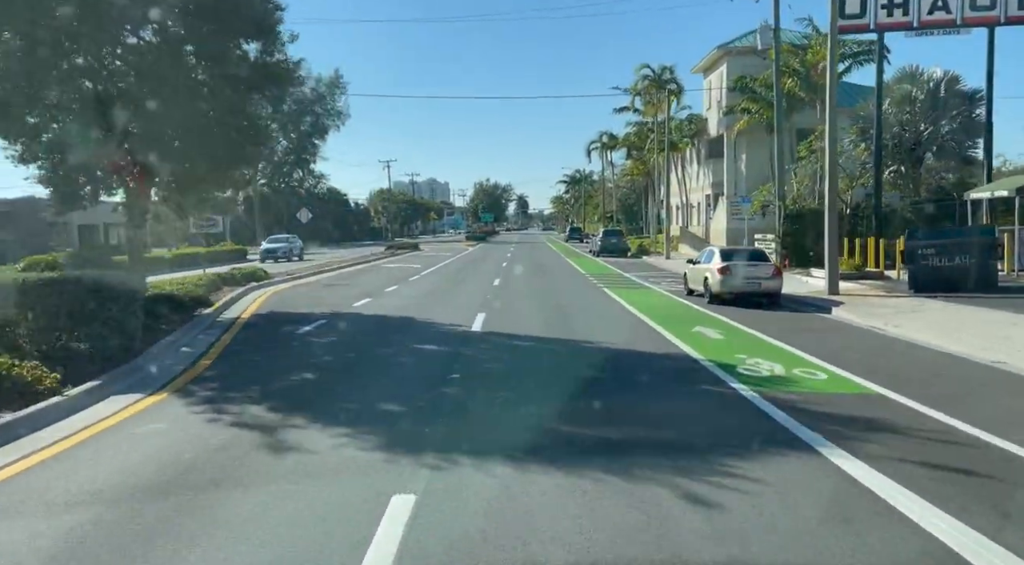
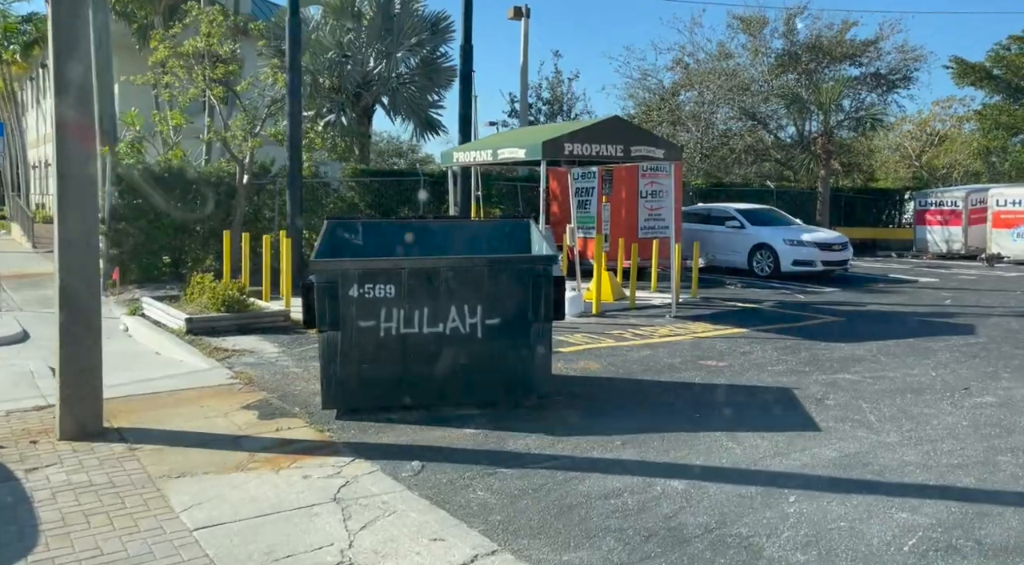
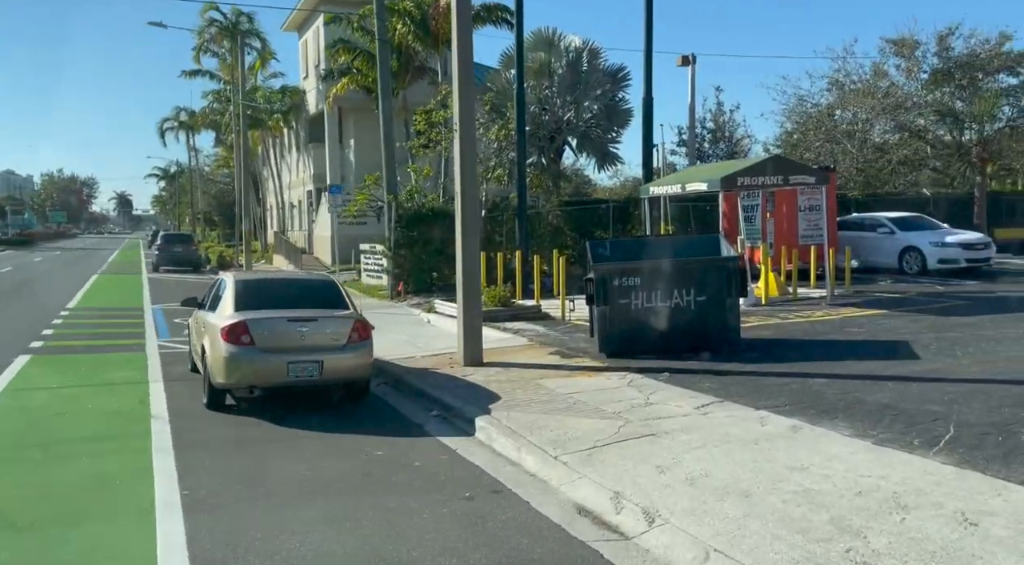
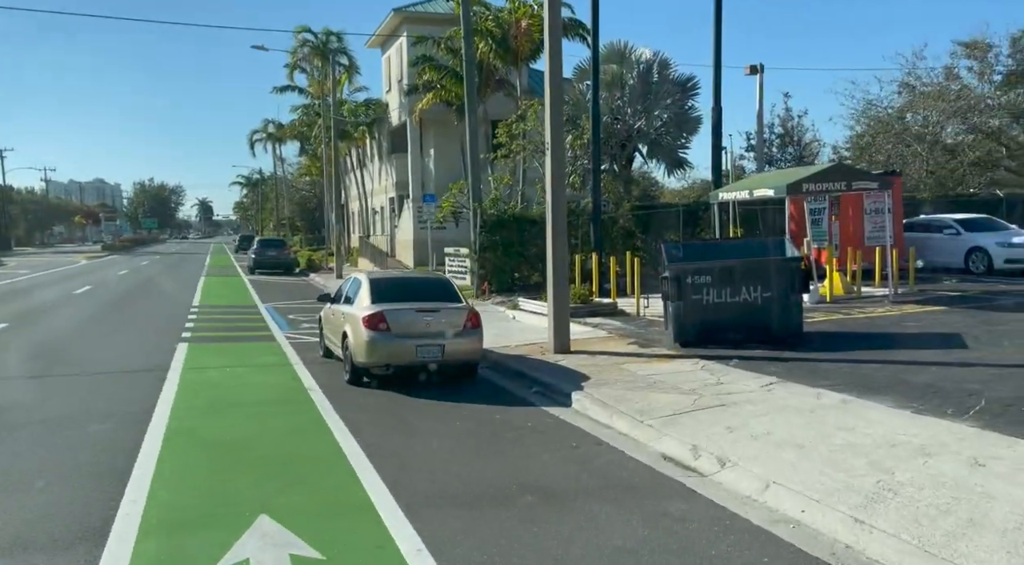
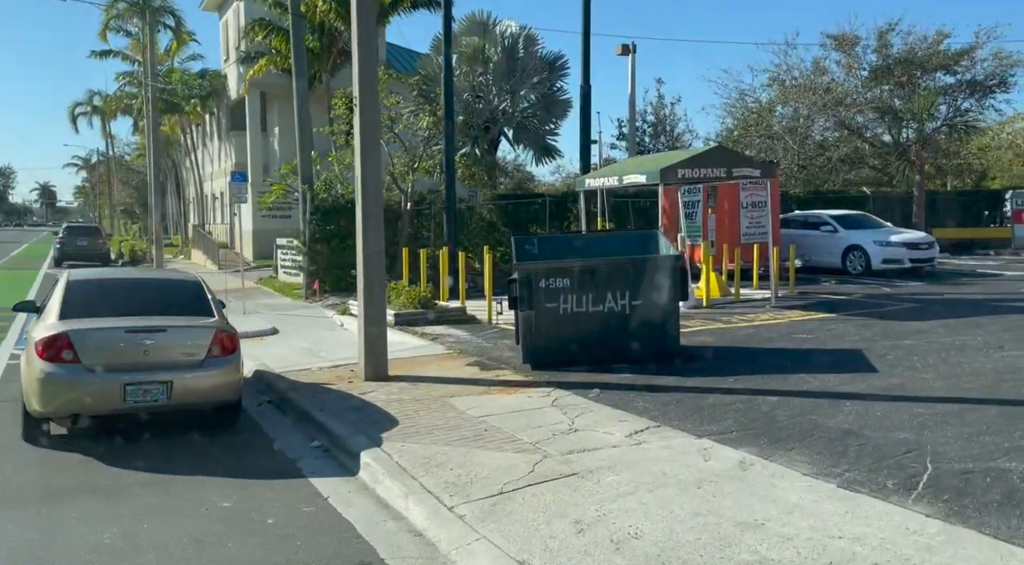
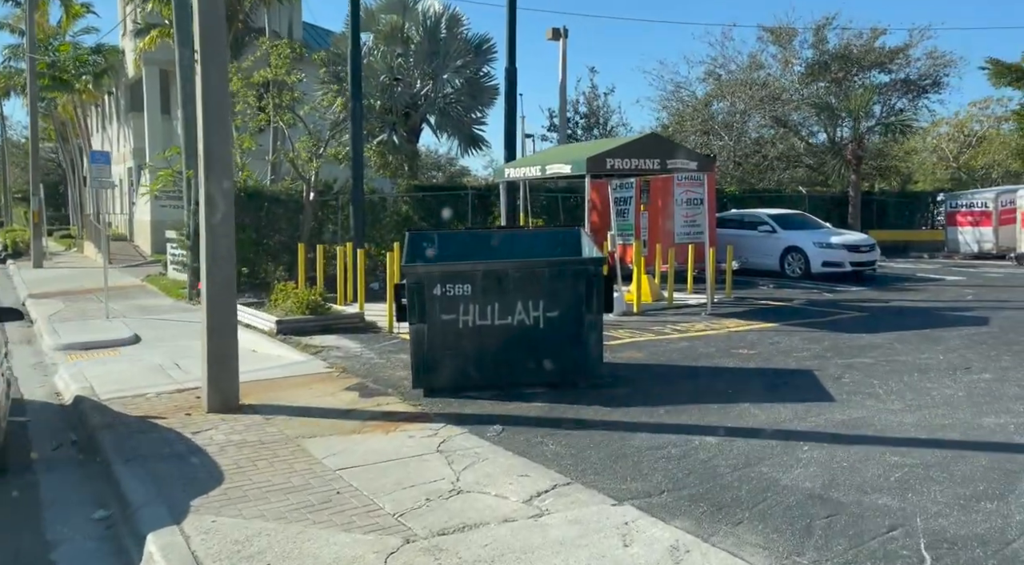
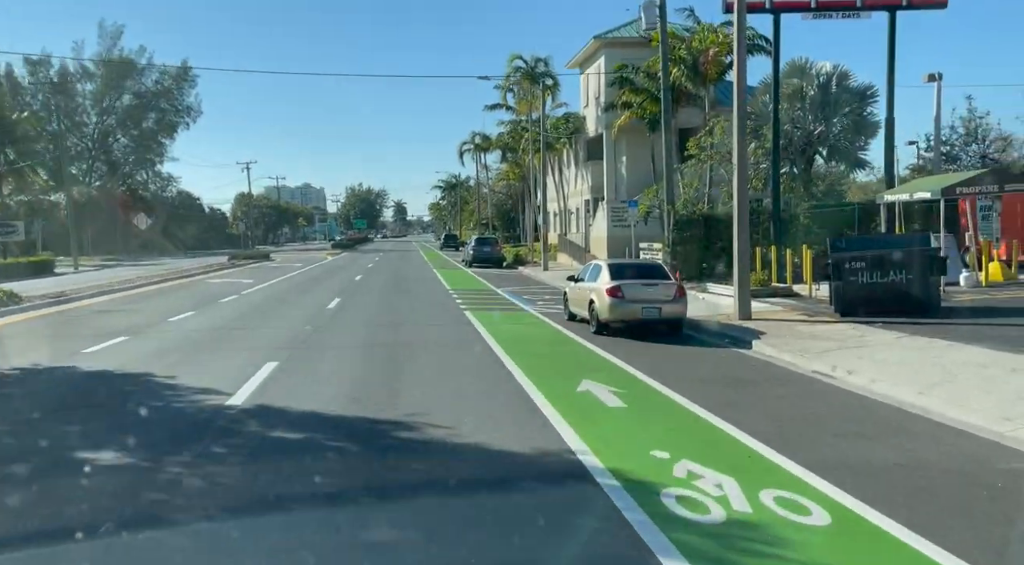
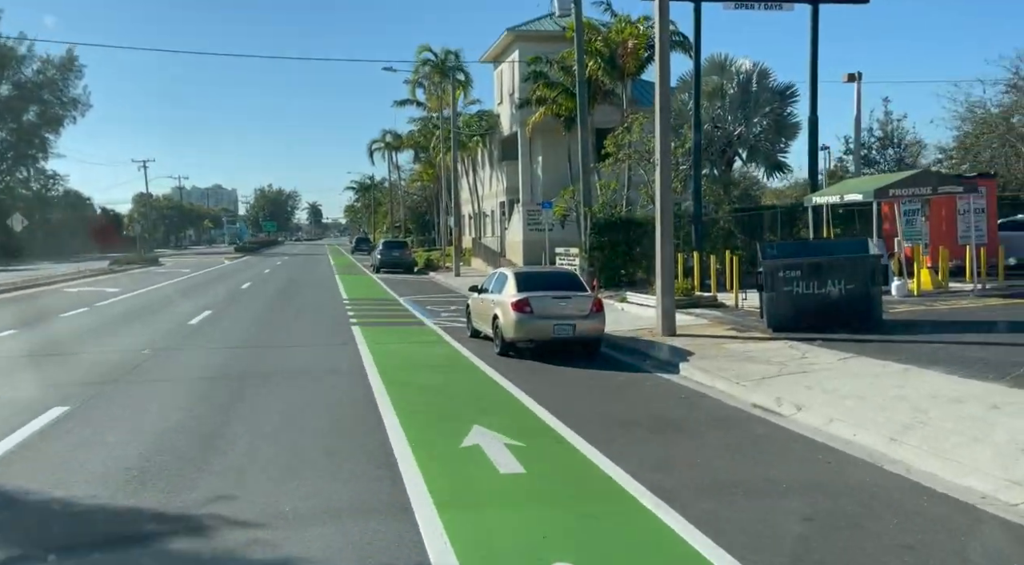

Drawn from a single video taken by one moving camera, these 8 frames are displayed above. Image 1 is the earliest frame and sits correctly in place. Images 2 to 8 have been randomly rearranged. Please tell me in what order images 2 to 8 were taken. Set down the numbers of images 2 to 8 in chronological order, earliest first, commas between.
7, 8, 4, 3, 5, 6, 2
